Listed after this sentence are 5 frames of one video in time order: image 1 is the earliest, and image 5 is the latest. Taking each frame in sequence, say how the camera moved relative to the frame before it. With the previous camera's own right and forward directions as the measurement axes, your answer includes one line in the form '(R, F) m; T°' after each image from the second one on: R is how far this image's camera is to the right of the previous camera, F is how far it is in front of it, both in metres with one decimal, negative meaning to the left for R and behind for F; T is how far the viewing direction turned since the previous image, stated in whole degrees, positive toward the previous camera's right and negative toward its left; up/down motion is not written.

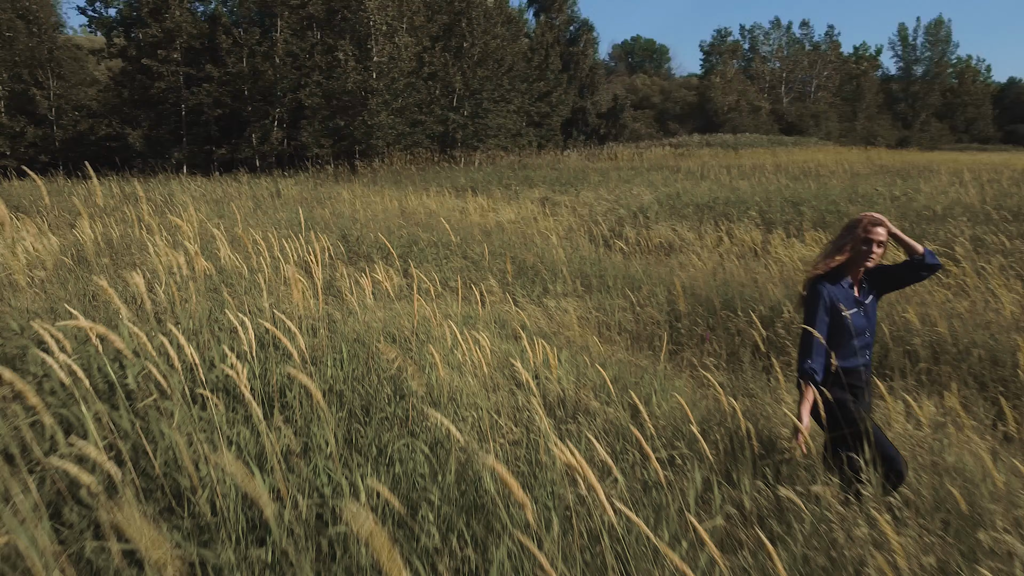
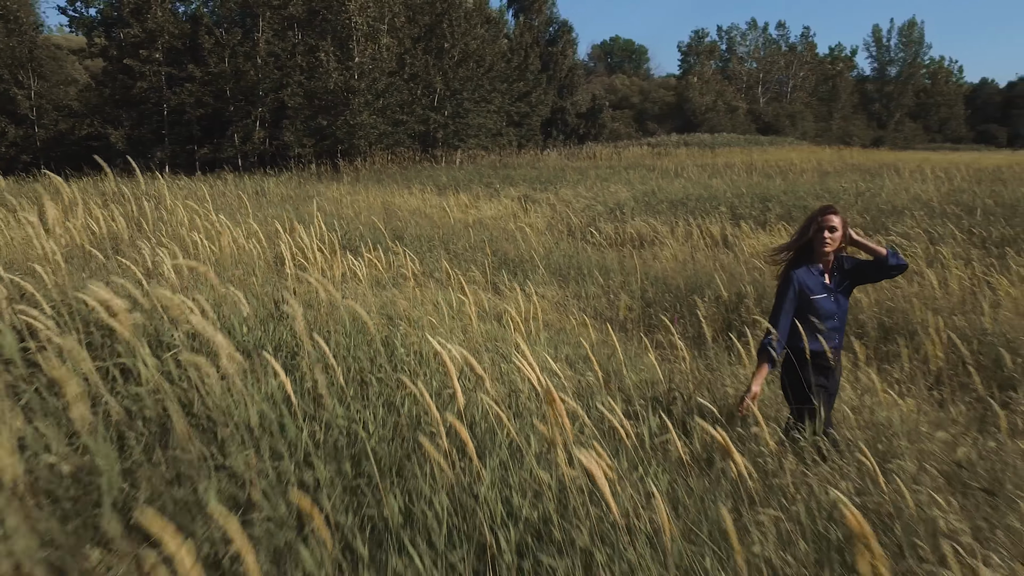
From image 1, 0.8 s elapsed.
(0.0, -0.4) m; +1°
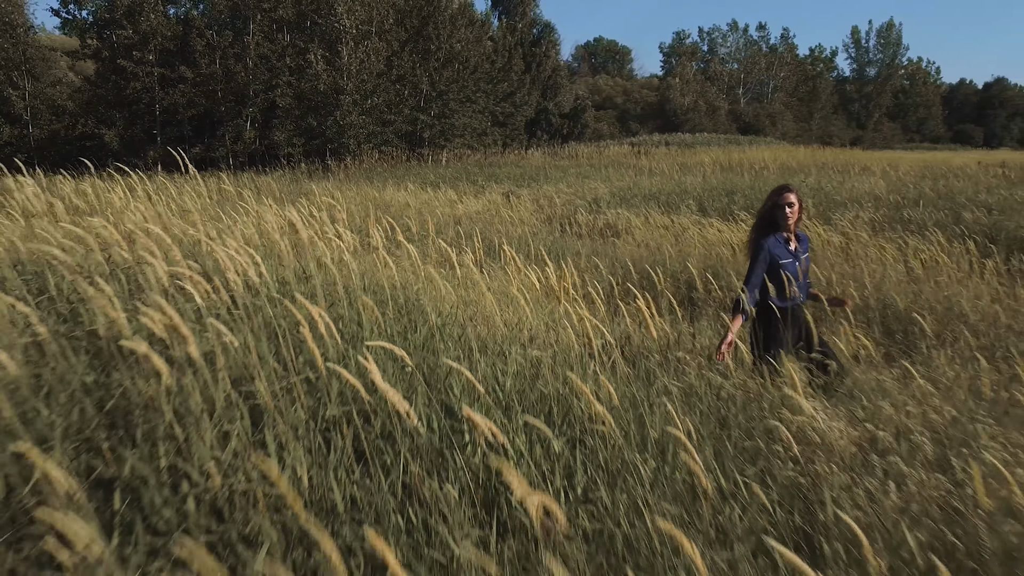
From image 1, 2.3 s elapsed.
(0.0, -0.8) m; +1°
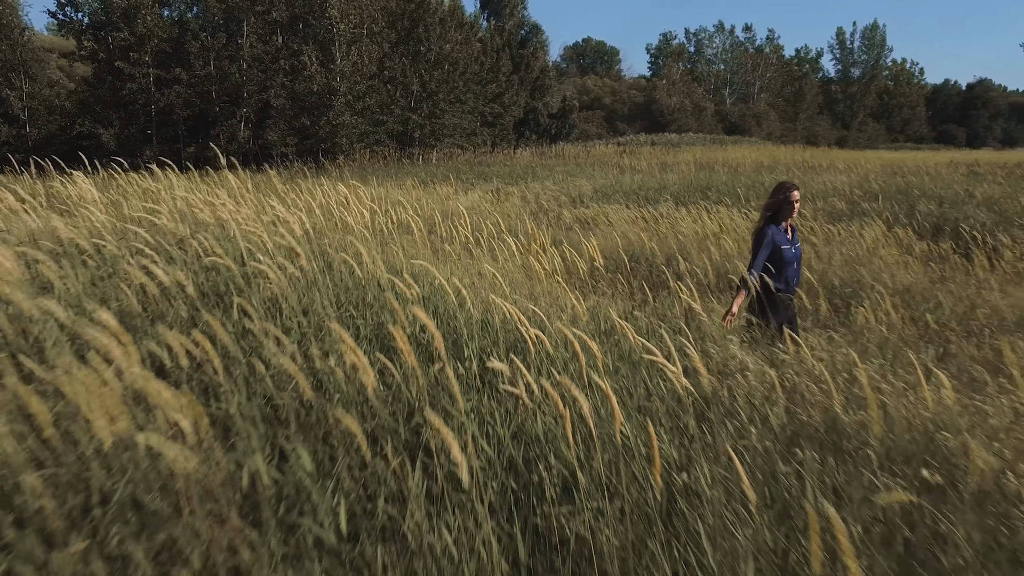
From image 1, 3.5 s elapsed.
(0.0, -0.6) m; +1°
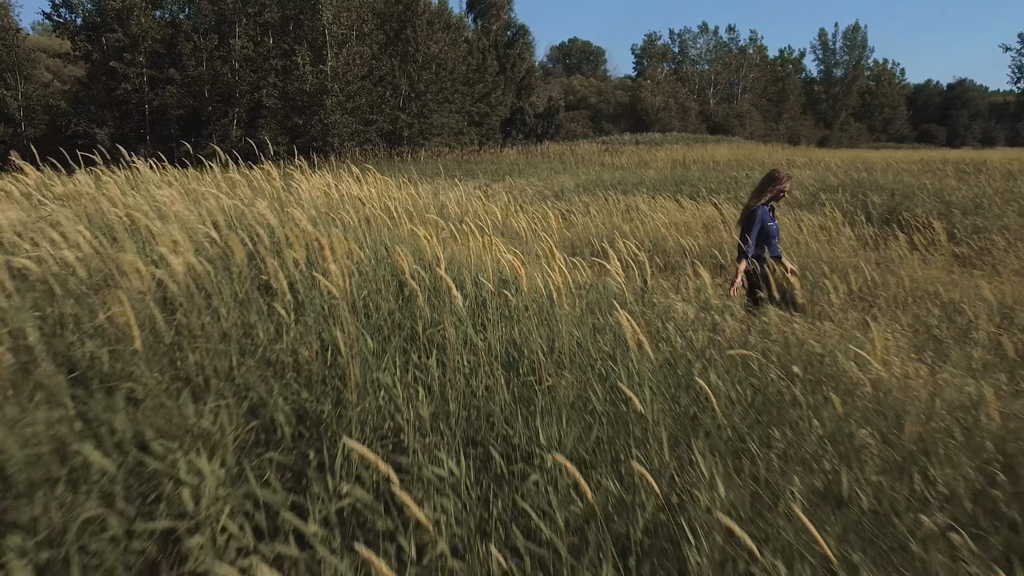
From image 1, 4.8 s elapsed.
(0.0, -0.7) m; +1°
